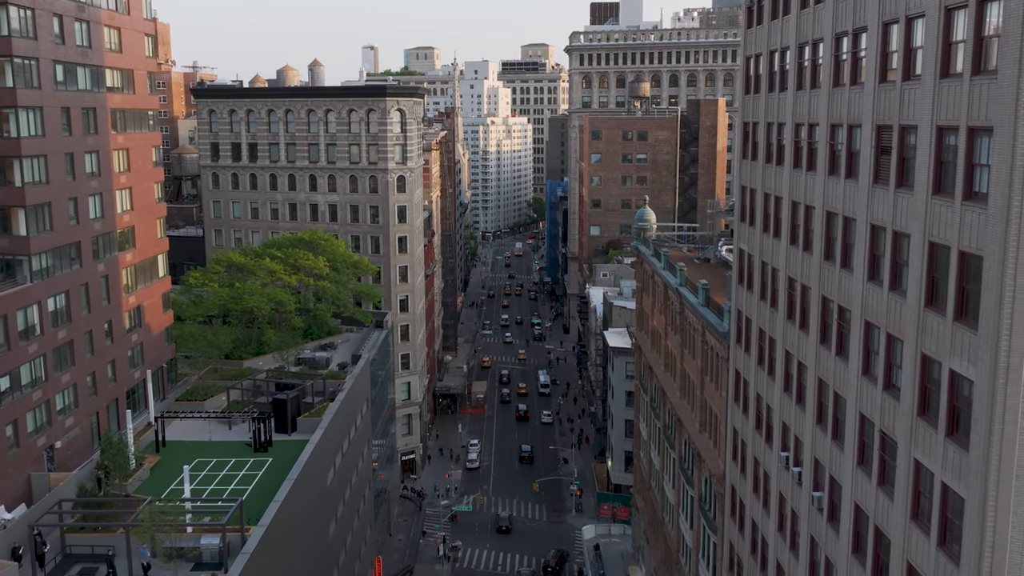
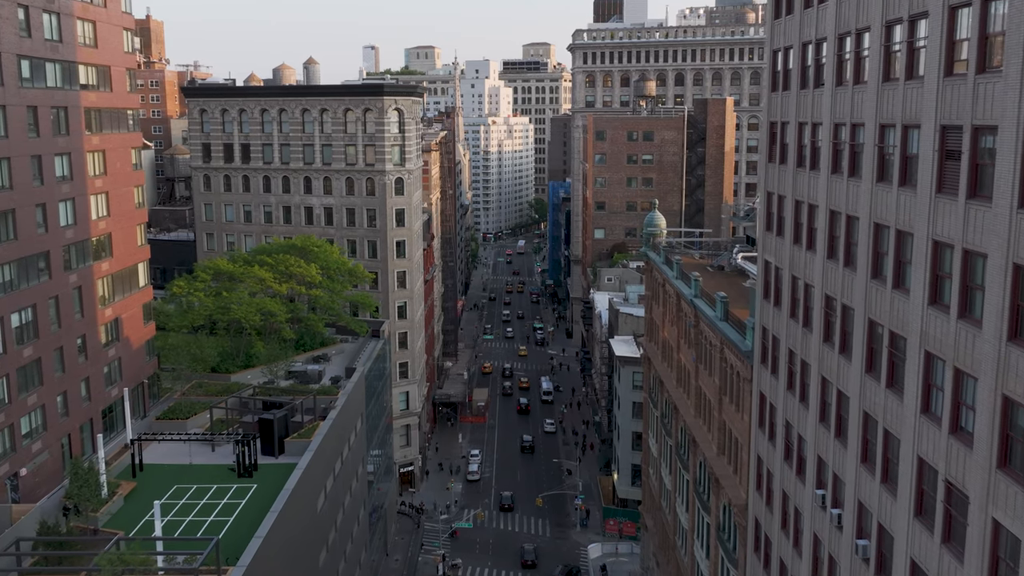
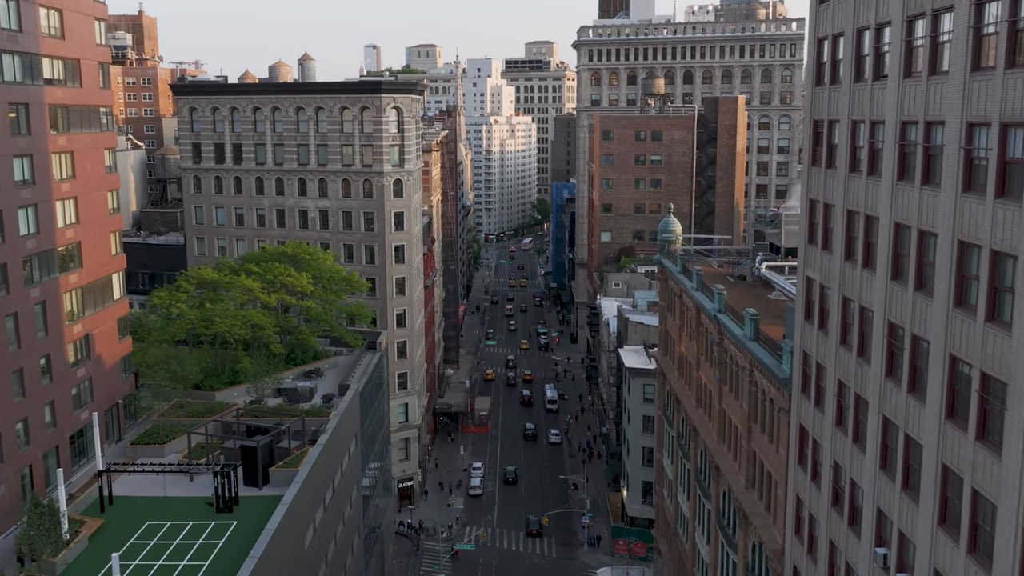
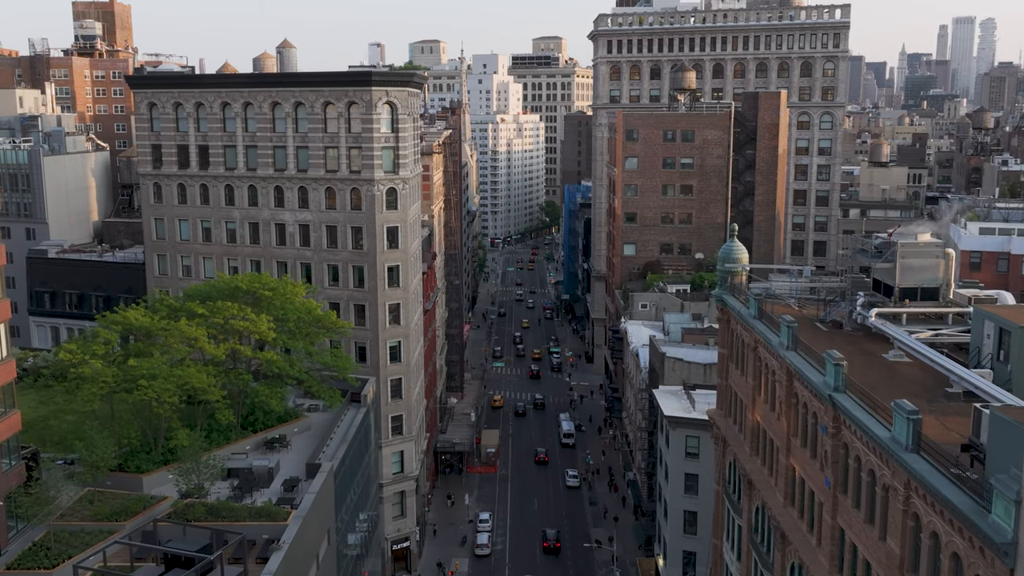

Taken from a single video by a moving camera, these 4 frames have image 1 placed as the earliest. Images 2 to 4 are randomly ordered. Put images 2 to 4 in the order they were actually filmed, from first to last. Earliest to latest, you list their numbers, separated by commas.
2, 3, 4
